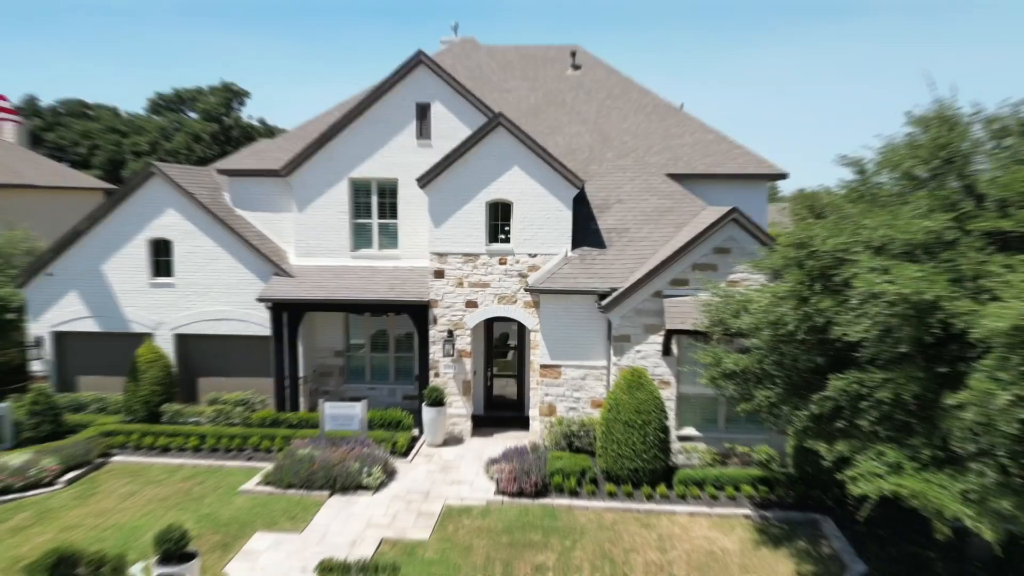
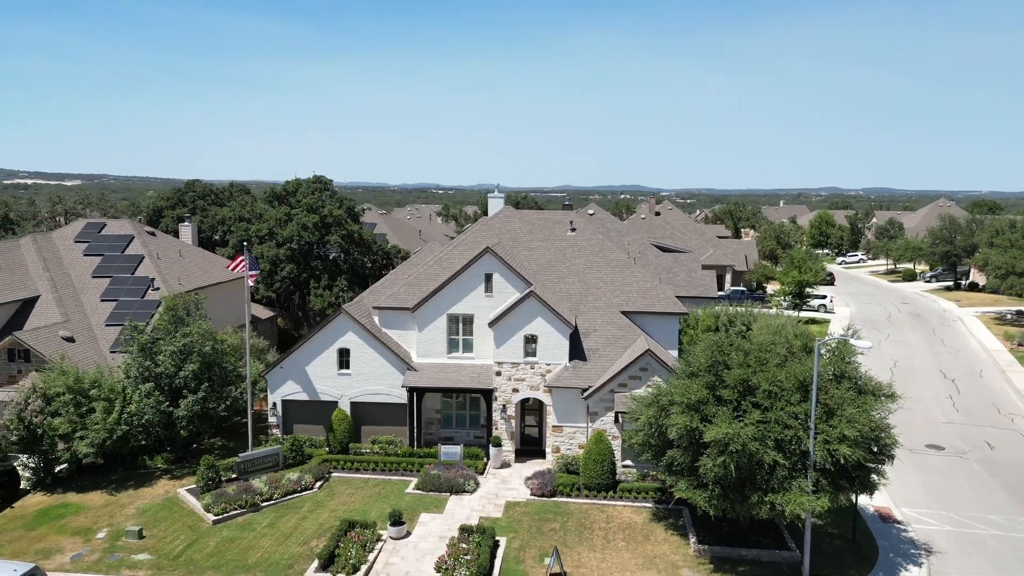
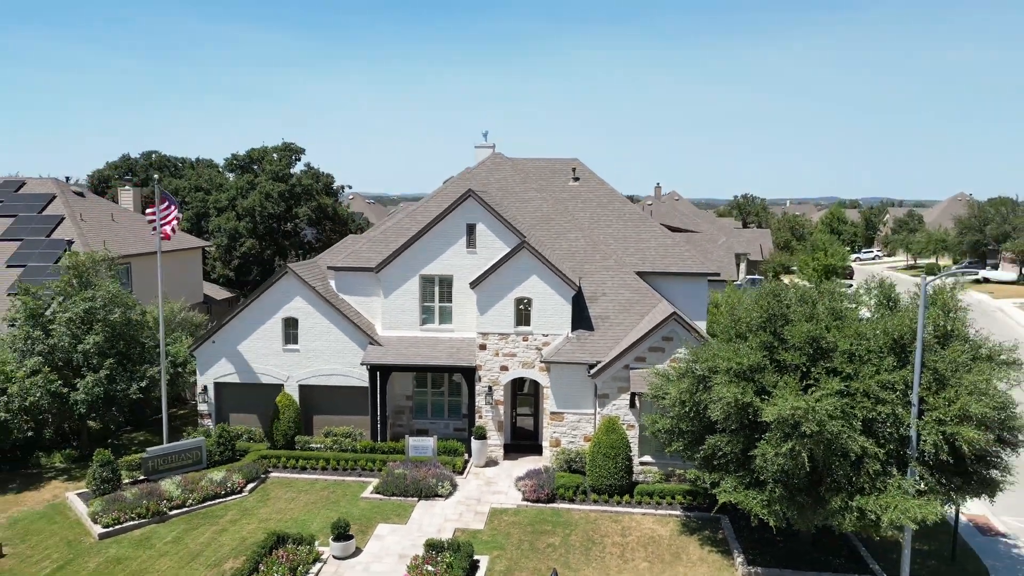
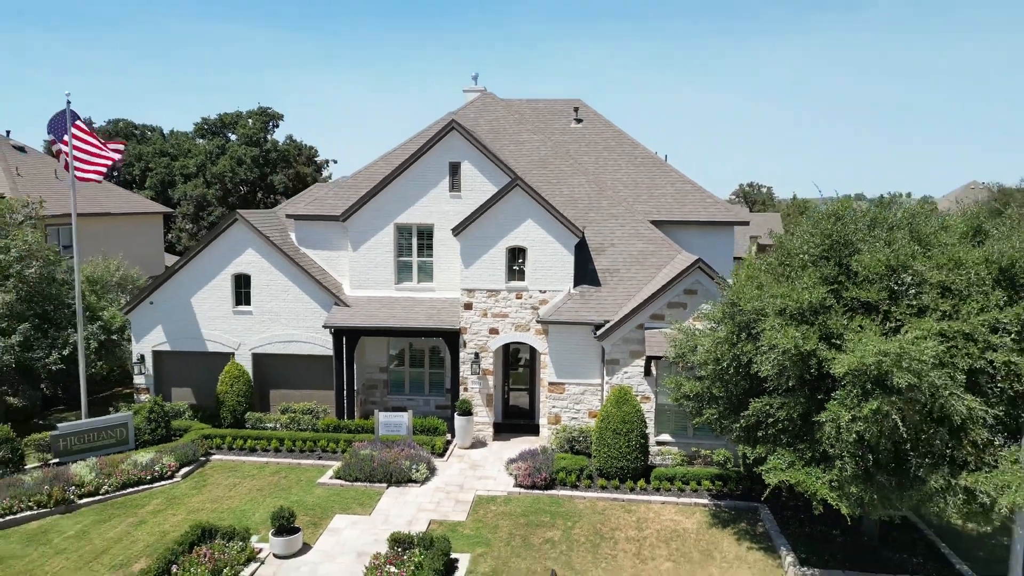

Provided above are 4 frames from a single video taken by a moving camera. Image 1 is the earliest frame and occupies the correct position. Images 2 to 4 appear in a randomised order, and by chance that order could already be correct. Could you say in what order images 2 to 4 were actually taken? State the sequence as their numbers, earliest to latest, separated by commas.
4, 3, 2
